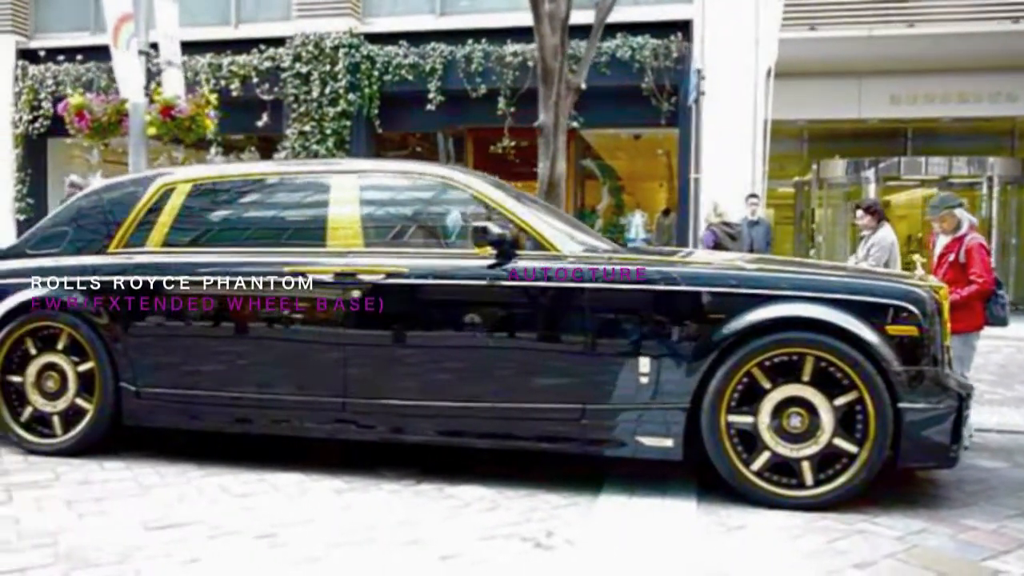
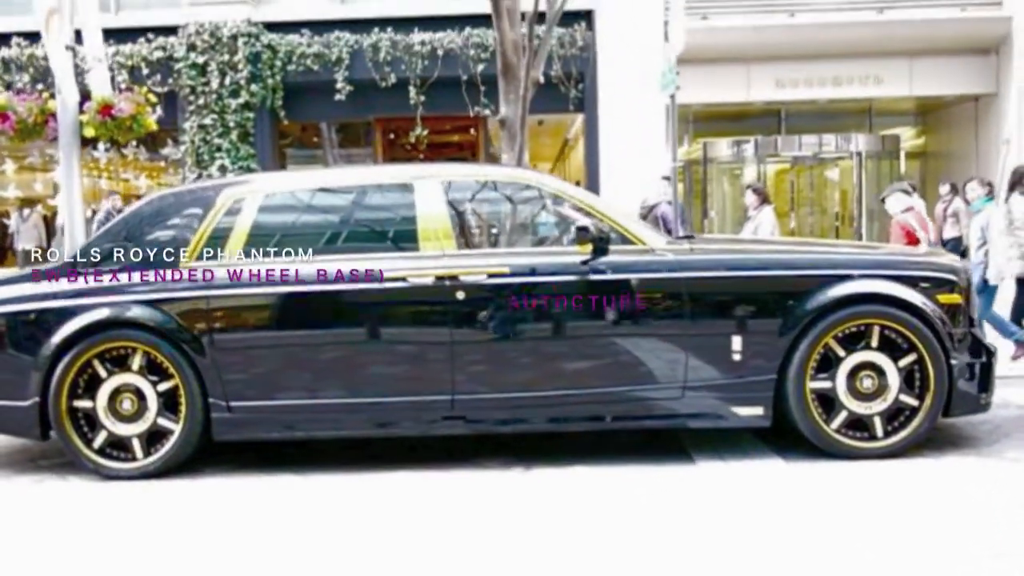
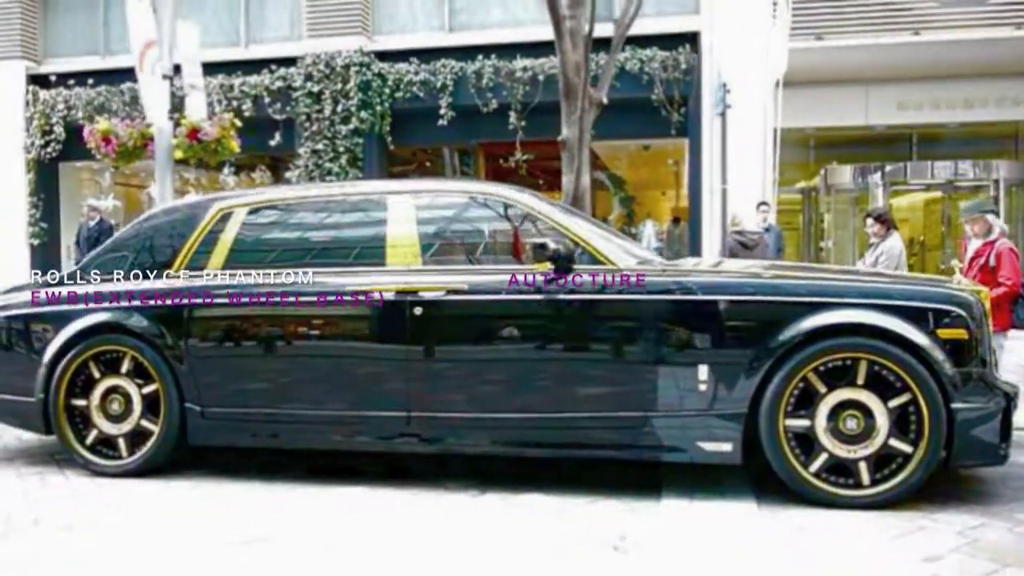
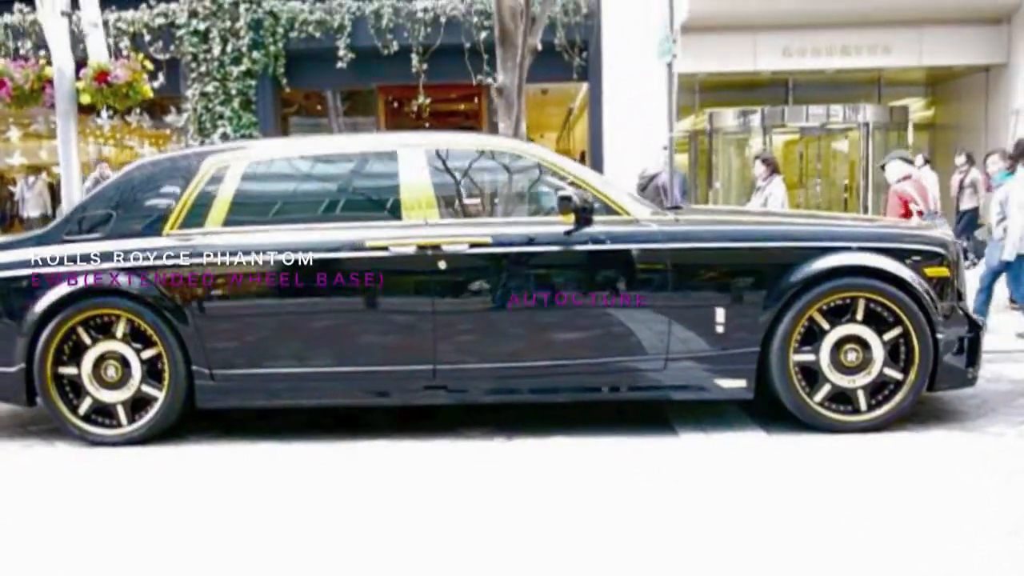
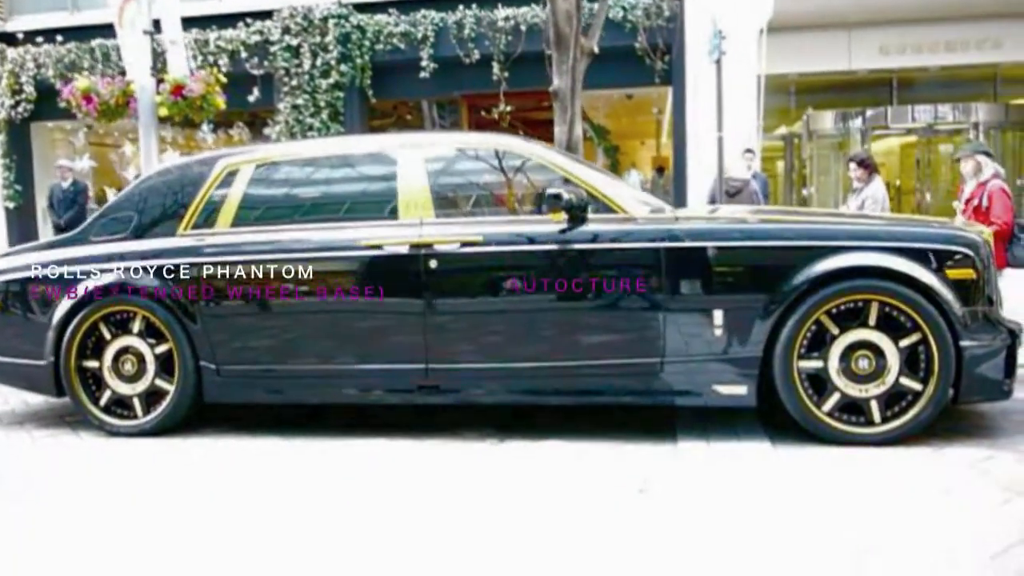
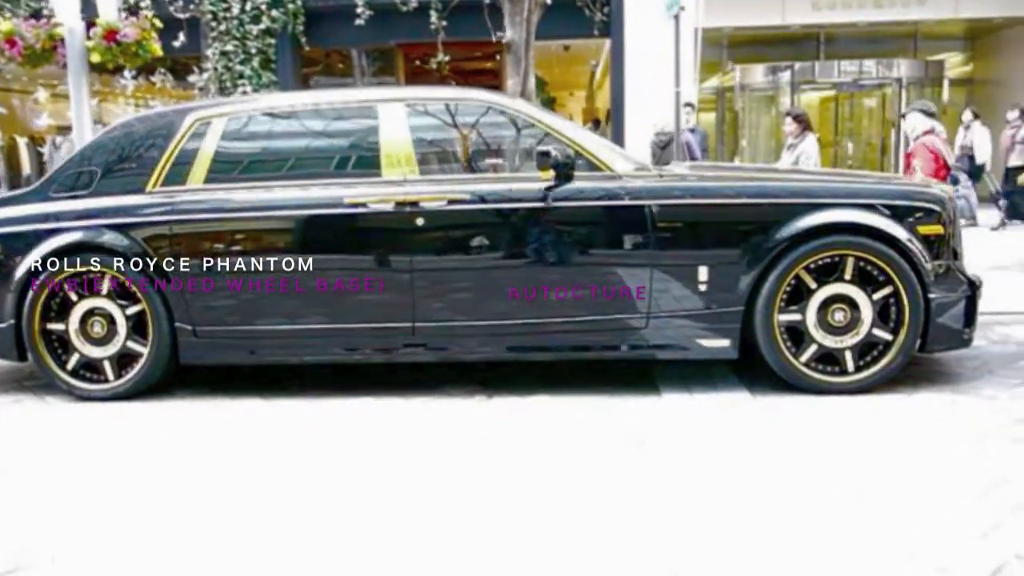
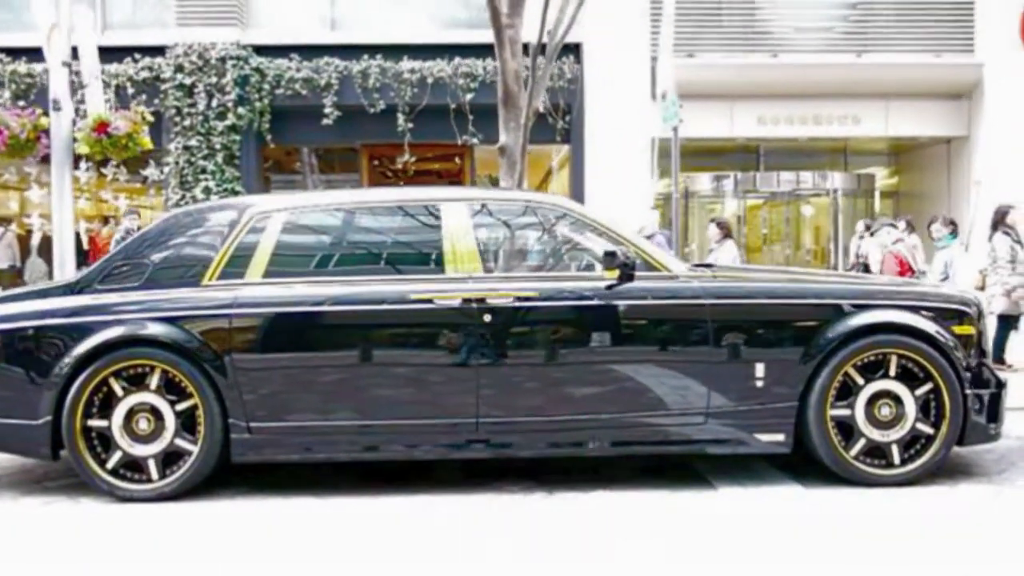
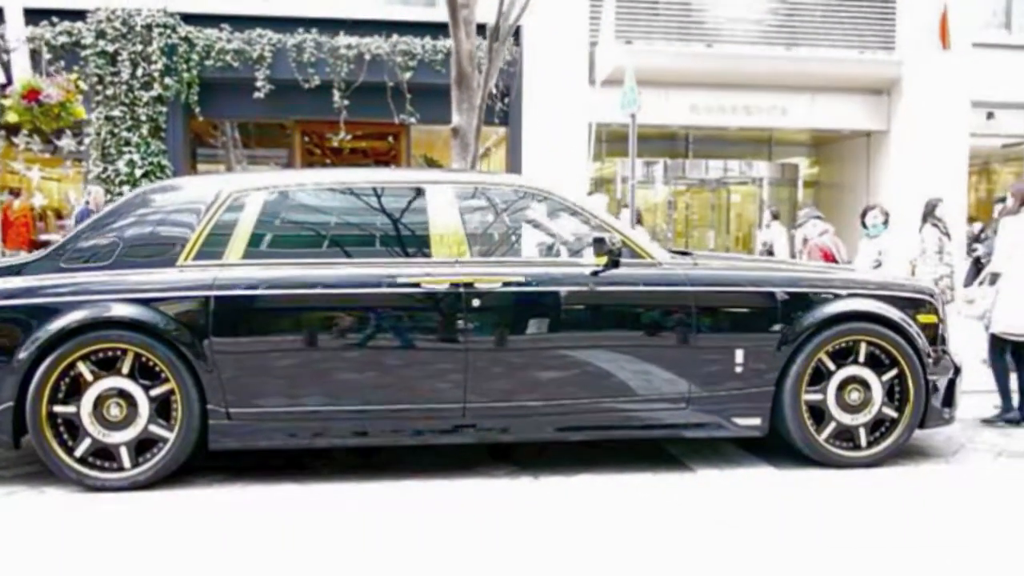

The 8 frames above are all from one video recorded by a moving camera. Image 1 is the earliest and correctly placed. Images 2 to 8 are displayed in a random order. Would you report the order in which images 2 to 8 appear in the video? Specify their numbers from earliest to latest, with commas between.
3, 5, 6, 4, 2, 7, 8
